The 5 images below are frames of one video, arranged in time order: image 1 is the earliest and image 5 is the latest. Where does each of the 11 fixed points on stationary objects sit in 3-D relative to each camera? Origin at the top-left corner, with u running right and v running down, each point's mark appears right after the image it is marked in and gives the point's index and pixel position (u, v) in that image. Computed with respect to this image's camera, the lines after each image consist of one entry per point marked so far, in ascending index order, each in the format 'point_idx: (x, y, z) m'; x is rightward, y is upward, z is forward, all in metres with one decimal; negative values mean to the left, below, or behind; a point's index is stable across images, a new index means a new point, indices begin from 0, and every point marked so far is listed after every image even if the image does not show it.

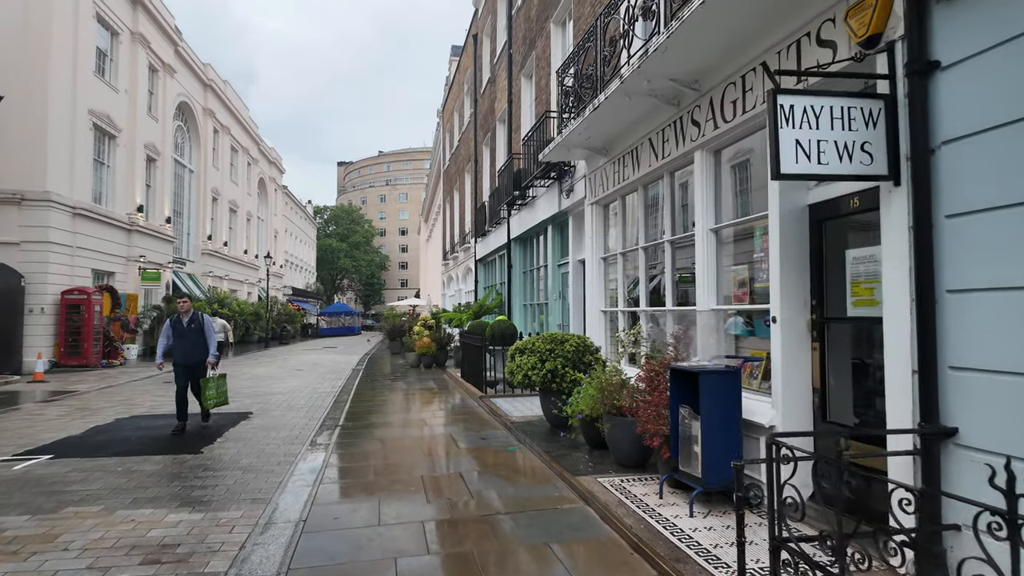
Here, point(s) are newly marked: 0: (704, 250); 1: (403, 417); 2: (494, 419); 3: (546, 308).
0: (+1.7, +0.3, +5.3) m
1: (-1.7, -2.0, +9.3) m
2: (-0.3, -1.9, +8.4) m
3: (+0.6, -0.3, +11.1) m
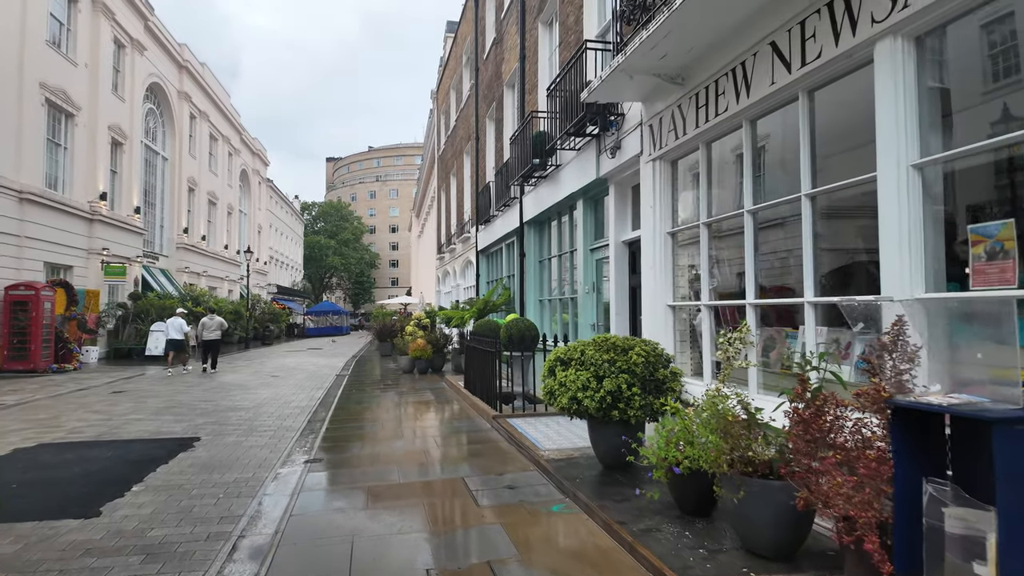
0: (+2.1, +0.5, +3.2) m
1: (-1.4, -1.9, +7.2) m
2: (+0.1, -1.7, +6.3) m
3: (+0.9, -0.2, +8.9) m
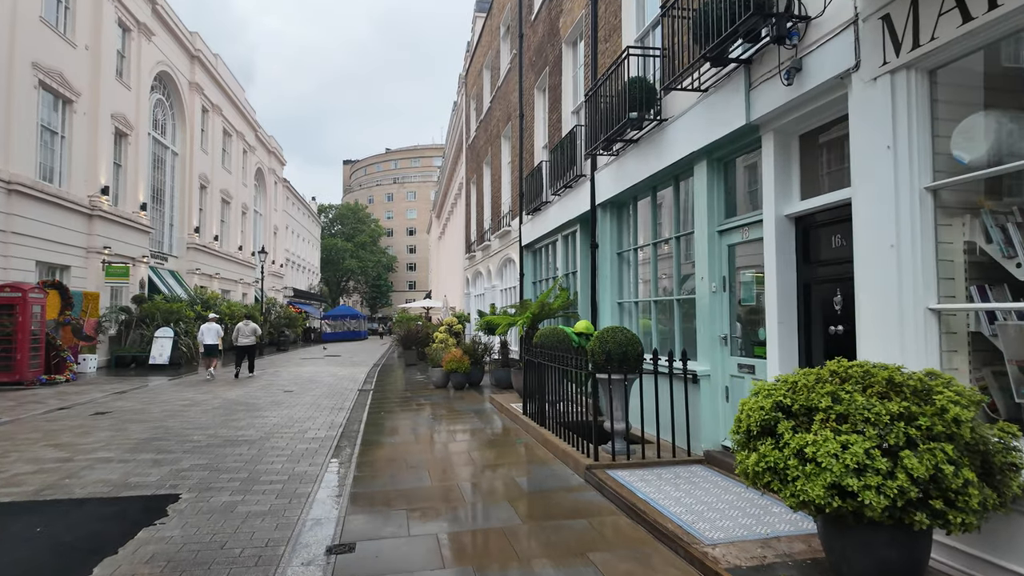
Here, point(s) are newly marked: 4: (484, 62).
0: (+2.9, +0.5, +1.0) m
1: (-0.5, -1.9, +5.0) m
2: (+1.0, -1.7, +4.1) m
3: (+1.9, -0.2, +6.7) m
4: (-0.9, +7.2, +18.9) m
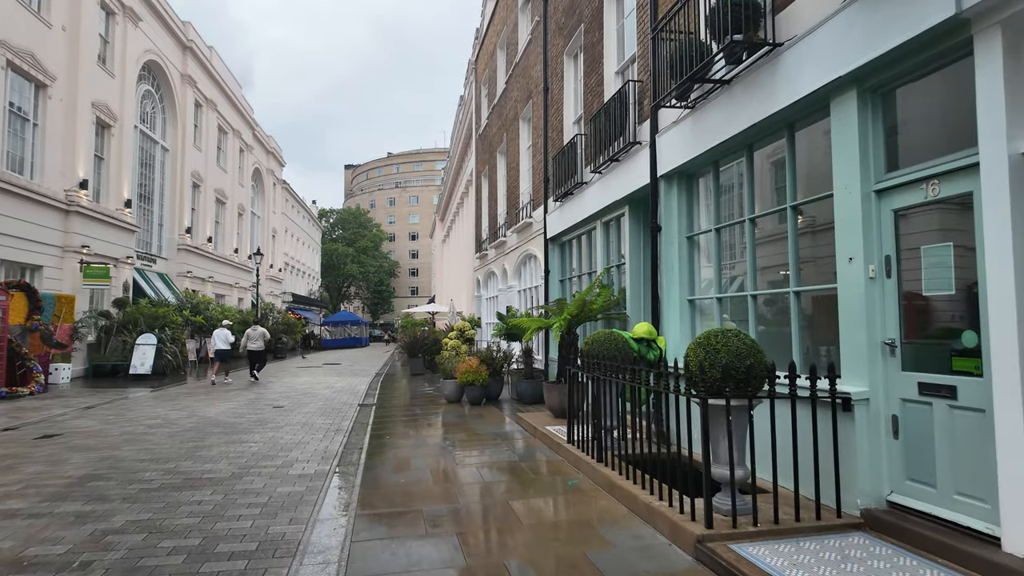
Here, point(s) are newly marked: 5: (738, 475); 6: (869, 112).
0: (+3.4, +0.7, -0.8) m
1: (0.0, -1.7, +3.2) m
2: (+1.4, -1.6, +2.3) m
3: (+2.3, -0.1, +4.9) m
4: (-0.4, +7.2, +17.2) m
5: (+1.5, -1.2, +3.9) m
6: (+2.5, +1.2, +4.2) m
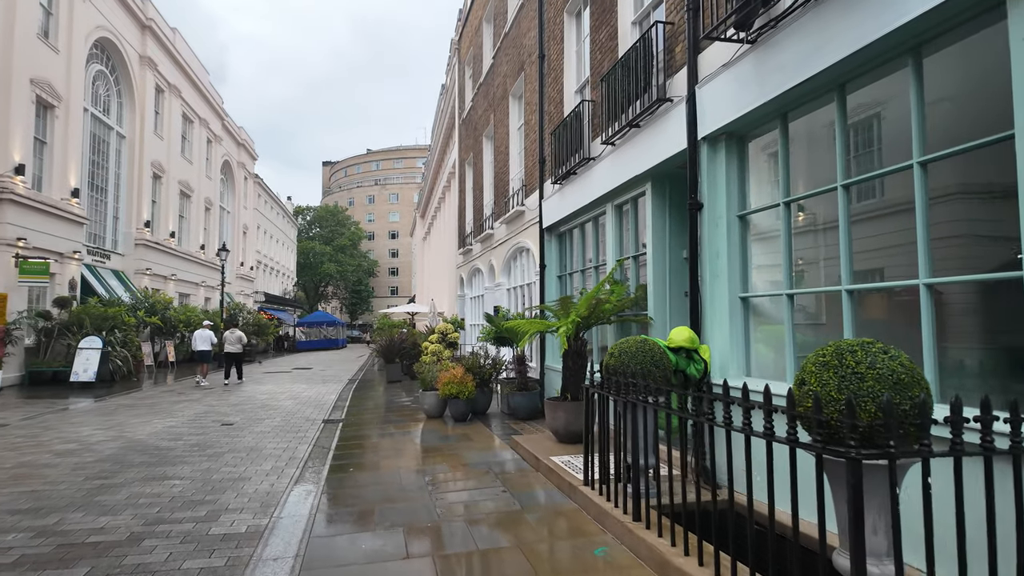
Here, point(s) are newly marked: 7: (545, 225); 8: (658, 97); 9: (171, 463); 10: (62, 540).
0: (+3.6, +0.7, -2.3) m
1: (+0.1, -1.7, +1.7) m
2: (+1.6, -1.5, +0.8) m
3: (+2.4, 0.0, +3.4) m
4: (-0.8, +7.2, +15.7) m
5: (+1.6, -1.2, +2.4) m
6: (+2.6, +1.3, +2.7) m
7: (+0.6, +1.1, +10.0) m
8: (+1.5, +1.9, +6.0) m
9: (-4.0, -2.0, +7.0) m
10: (-3.3, -1.8, +4.4) m
